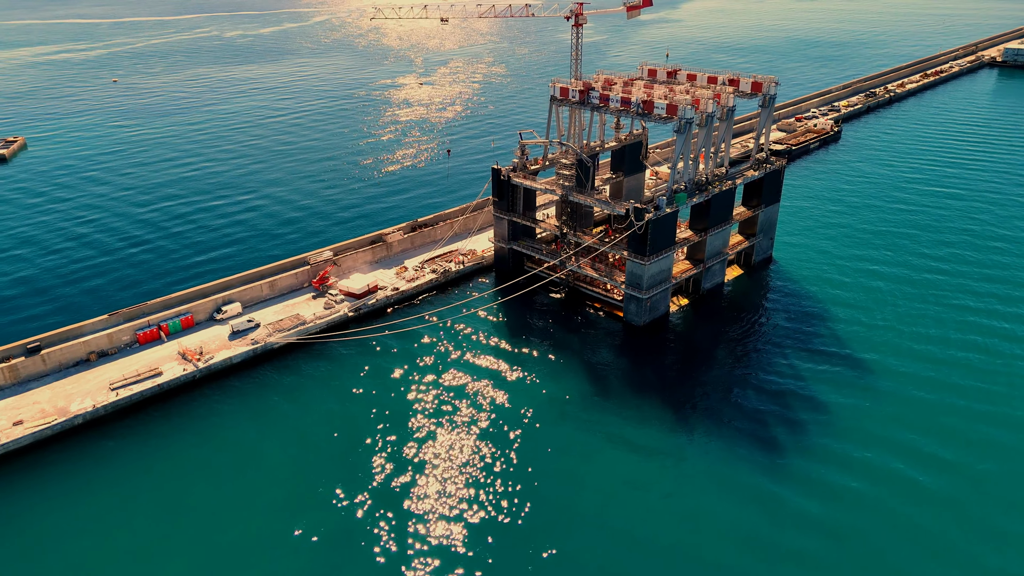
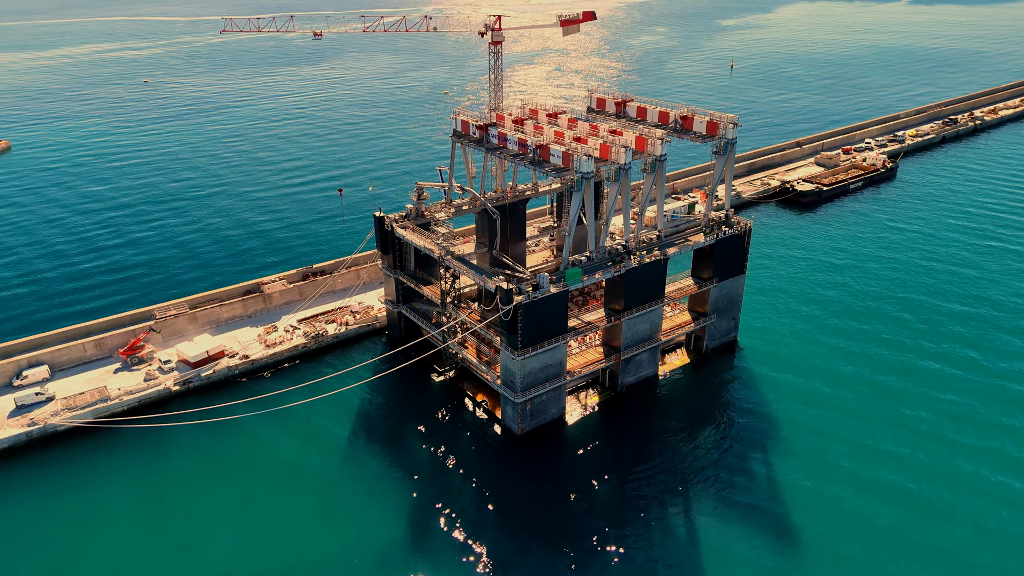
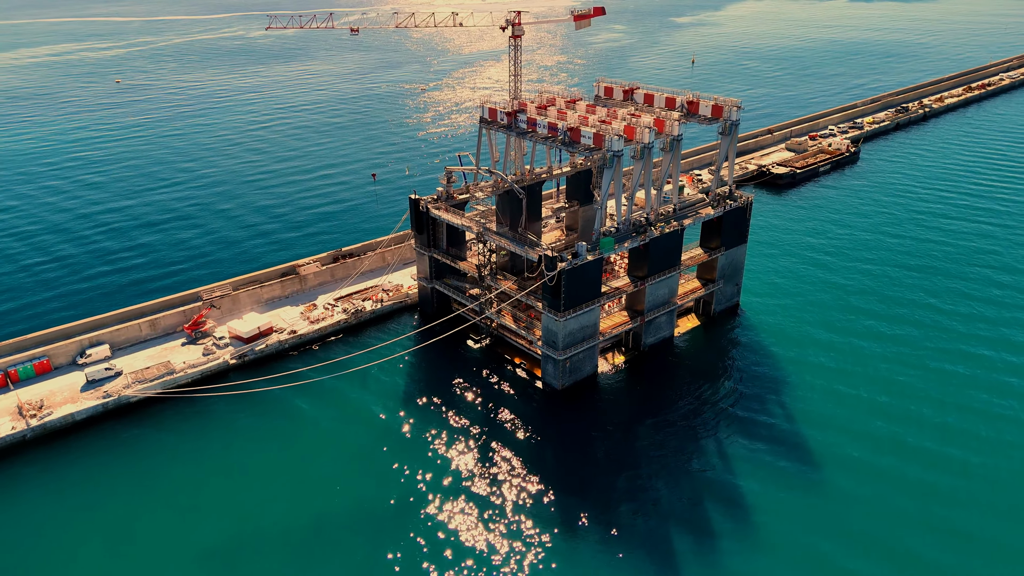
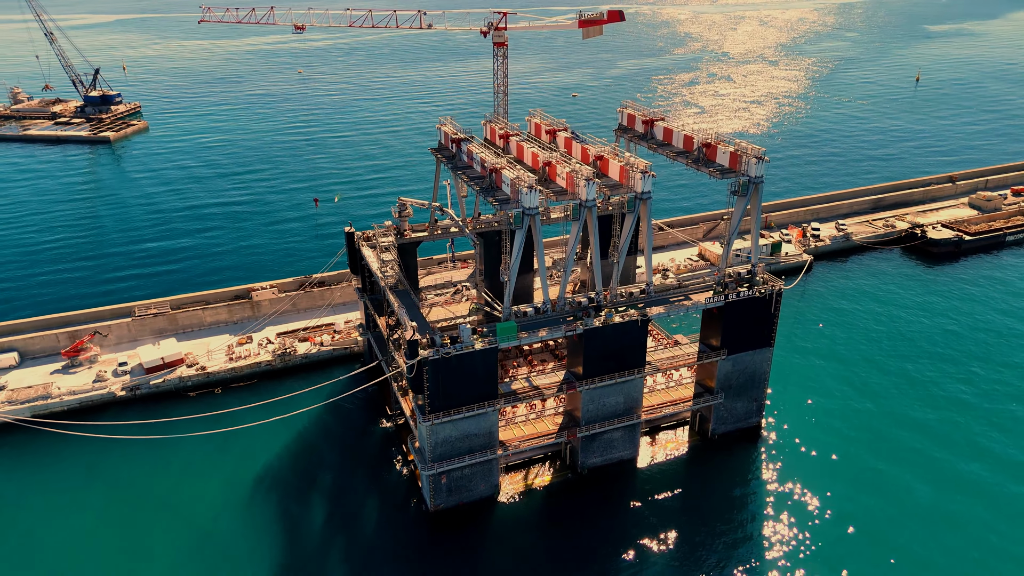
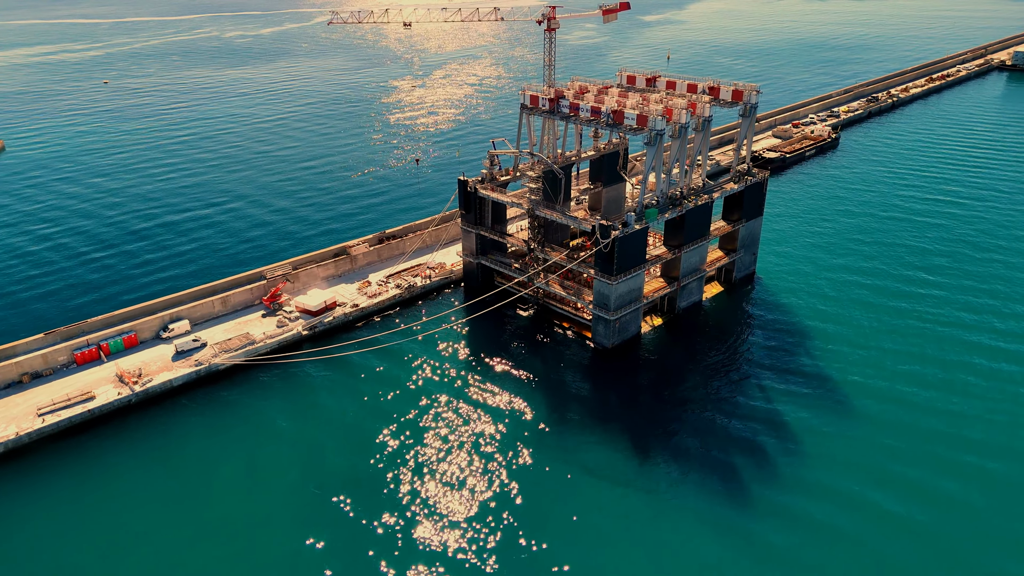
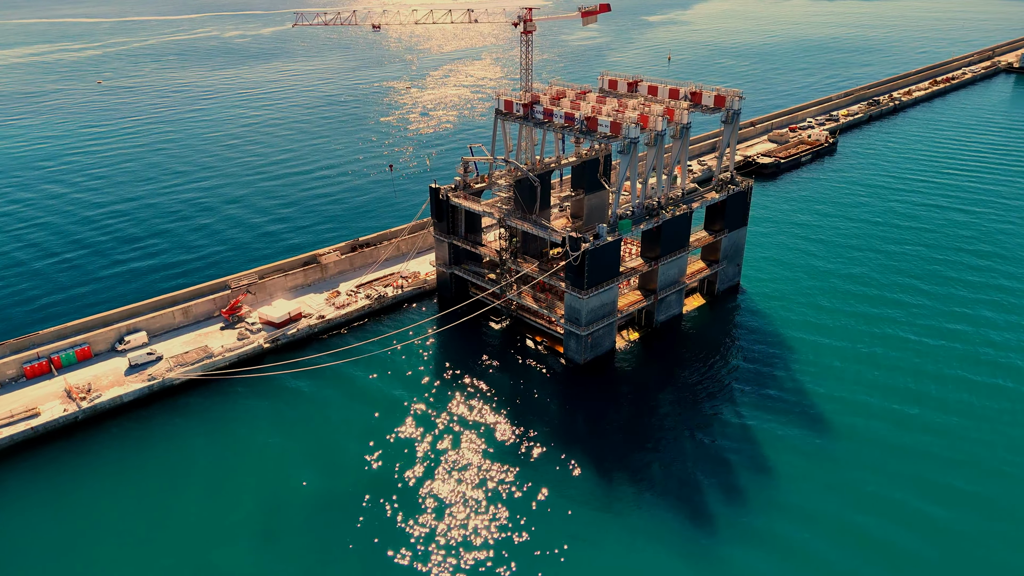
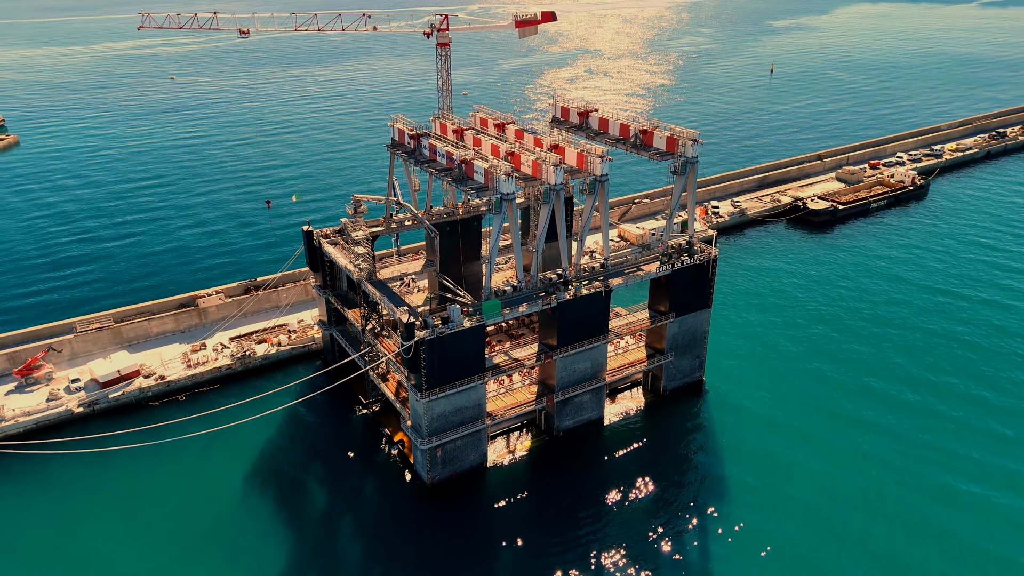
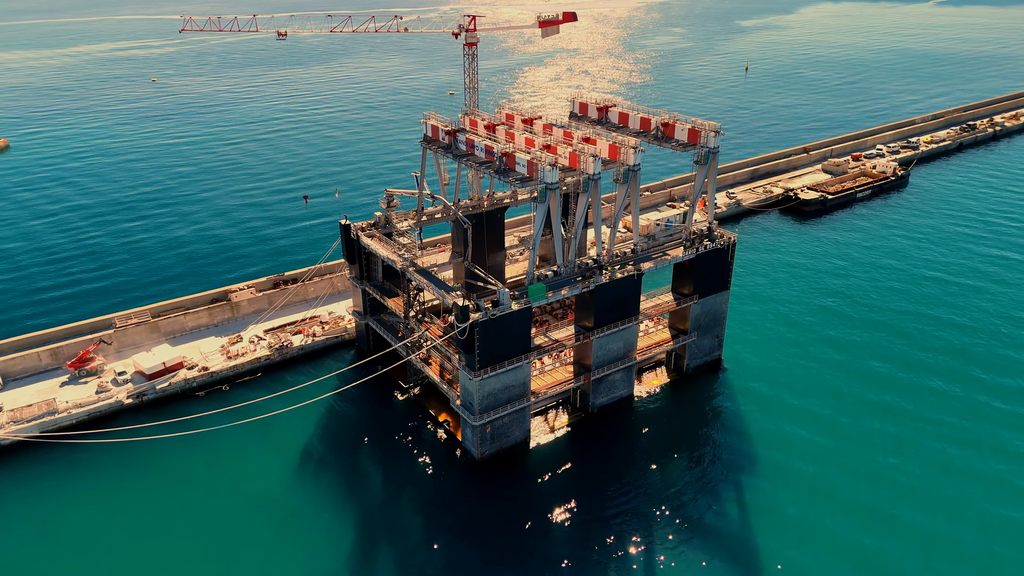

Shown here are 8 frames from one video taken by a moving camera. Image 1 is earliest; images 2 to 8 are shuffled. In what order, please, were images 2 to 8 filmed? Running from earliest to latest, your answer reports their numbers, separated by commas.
5, 6, 3, 2, 8, 7, 4
